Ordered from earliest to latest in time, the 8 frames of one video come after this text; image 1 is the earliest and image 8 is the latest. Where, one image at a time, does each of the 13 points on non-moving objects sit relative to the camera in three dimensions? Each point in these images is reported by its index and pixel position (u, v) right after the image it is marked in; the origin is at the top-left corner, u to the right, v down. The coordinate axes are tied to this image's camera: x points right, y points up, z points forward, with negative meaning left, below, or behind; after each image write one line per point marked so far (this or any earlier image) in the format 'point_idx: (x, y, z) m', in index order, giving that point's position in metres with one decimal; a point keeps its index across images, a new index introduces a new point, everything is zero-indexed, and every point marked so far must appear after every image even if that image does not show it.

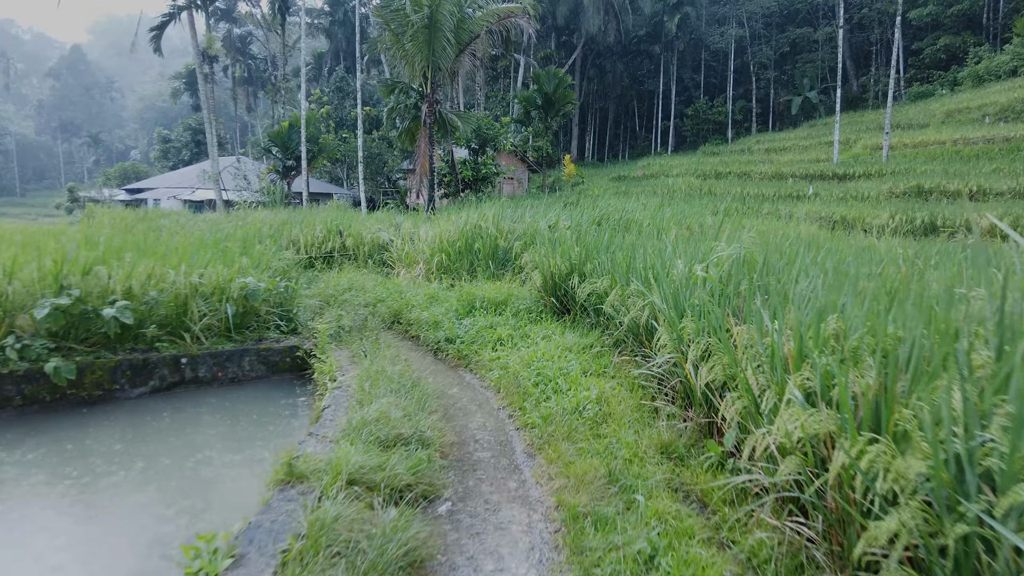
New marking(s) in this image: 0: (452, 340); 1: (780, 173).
0: (-0.4, -0.4, +4.6) m
1: (+7.8, +3.3, +18.8) m
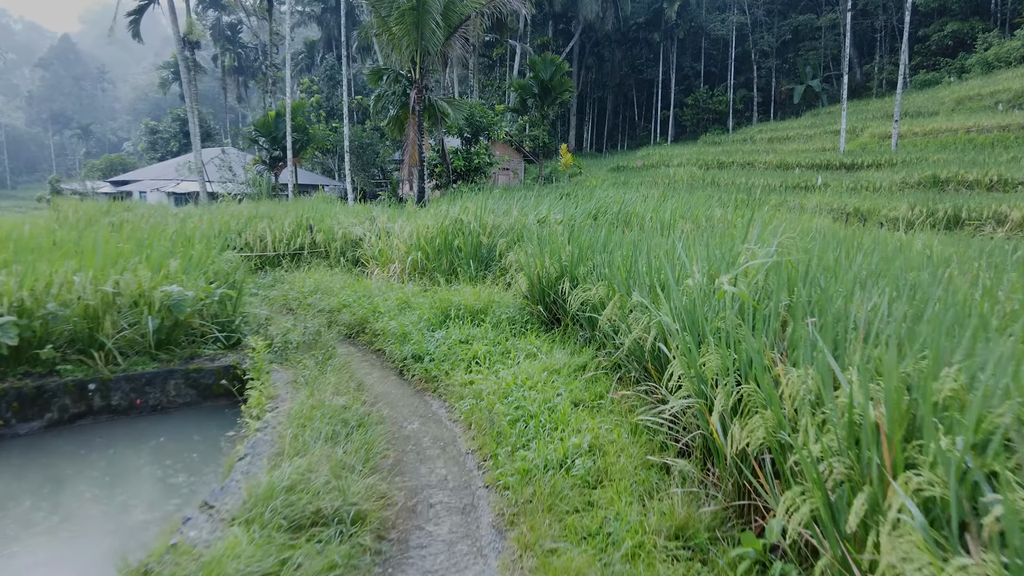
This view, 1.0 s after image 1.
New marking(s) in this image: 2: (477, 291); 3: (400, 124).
0: (-0.5, -0.4, +3.9) m
1: (+7.6, +3.5, +18.1) m
2: (-0.2, 0.0, +4.7) m
3: (-2.6, +3.7, +15.1) m
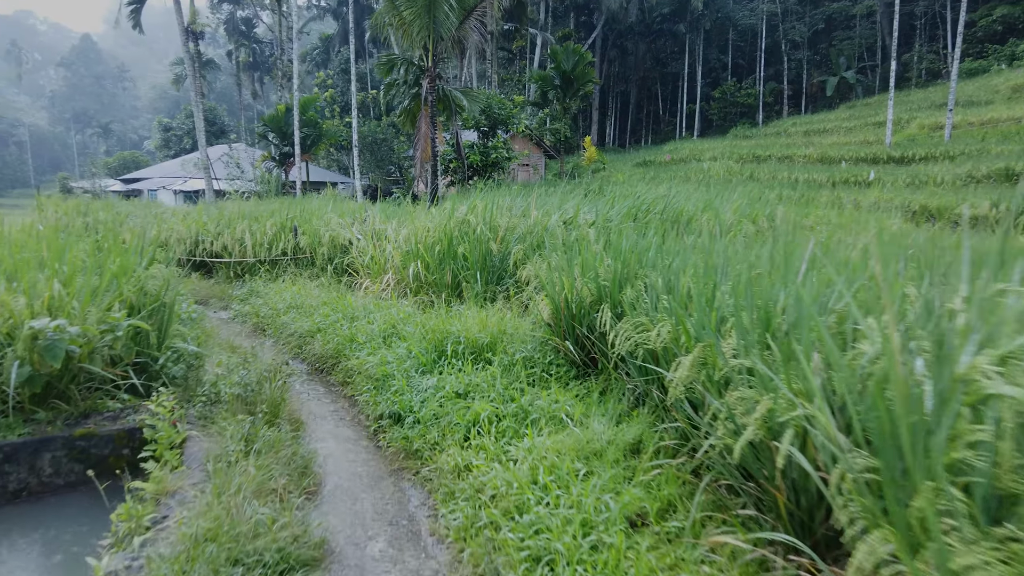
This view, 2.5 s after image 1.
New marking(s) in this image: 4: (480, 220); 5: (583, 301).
0: (-0.5, -0.5, +2.8) m
1: (+8.1, +3.4, +16.7) m
2: (-0.1, -0.1, +3.6) m
3: (-2.2, +3.7, +14.0) m
4: (-0.2, +0.5, +4.5) m
5: (+0.3, -0.1, +2.9) m
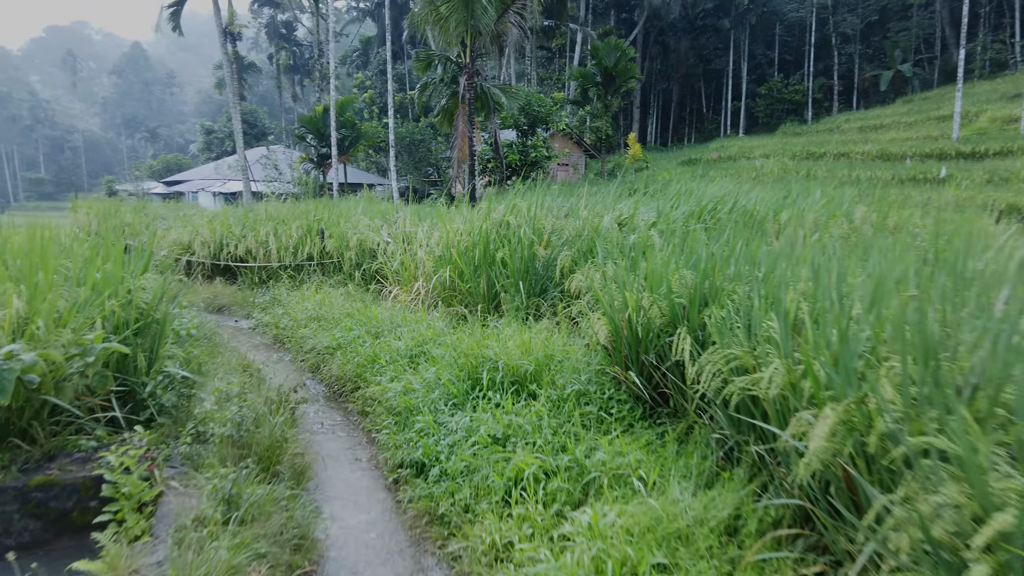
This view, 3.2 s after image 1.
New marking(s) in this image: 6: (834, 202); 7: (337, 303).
0: (-0.3, -0.6, +2.3) m
1: (+9.1, +3.3, +15.7) m
2: (+0.1, -0.2, +3.1) m
3: (-1.3, +3.6, +13.5) m
4: (+0.1, +0.4, +4.0) m
5: (+0.5, -0.1, +2.4) m
6: (+2.8, +0.8, +5.7) m
7: (-1.2, -0.1, +4.6) m
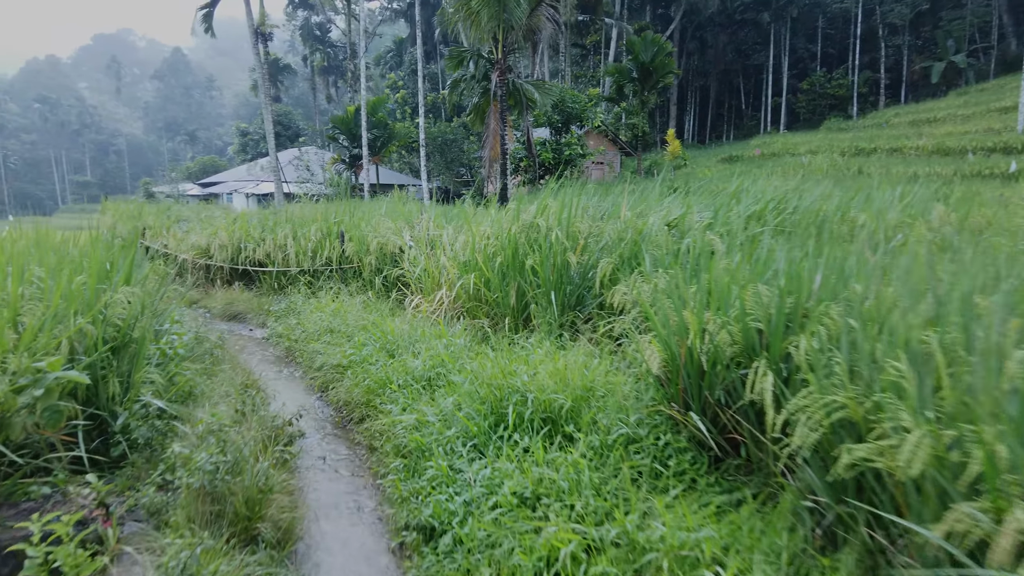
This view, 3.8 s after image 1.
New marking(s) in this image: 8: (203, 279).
0: (-0.2, -0.7, +1.8) m
1: (+9.9, +3.2, +14.7) m
2: (+0.2, -0.3, +2.6) m
3: (-0.6, +3.5, +13.1) m
4: (+0.2, +0.4, +3.5) m
5: (+0.6, -0.2, +1.9) m
6: (+3.1, +0.7, +5.1) m
7: (-1.0, -0.2, +4.3) m
8: (-3.1, +0.1, +6.5) m
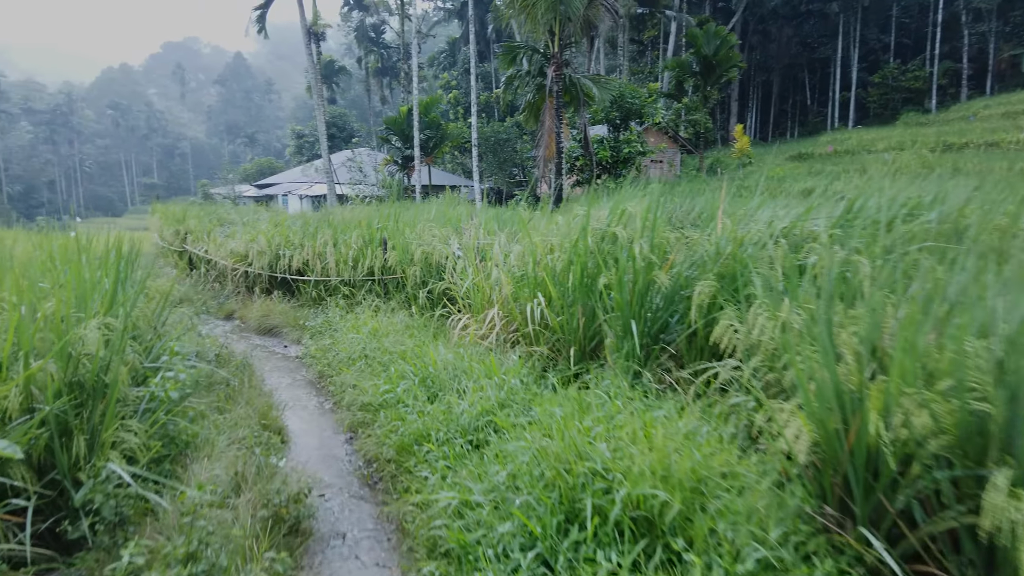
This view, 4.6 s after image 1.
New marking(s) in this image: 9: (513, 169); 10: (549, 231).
0: (-0.1, -0.8, +1.2) m
1: (+11.0, +3.0, +13.3) m
2: (+0.4, -0.4, +2.0) m
3: (+0.4, +3.4, +12.5) m
4: (+0.5, +0.2, +2.9) m
5: (+0.8, -0.3, +1.2) m
6: (+3.5, +0.6, +4.2) m
7: (-0.7, -0.3, +3.7) m
8: (-2.5, 0.0, +6.1) m
9: (0.0, +3.5, +19.2) m
10: (+0.2, +0.3, +3.5) m
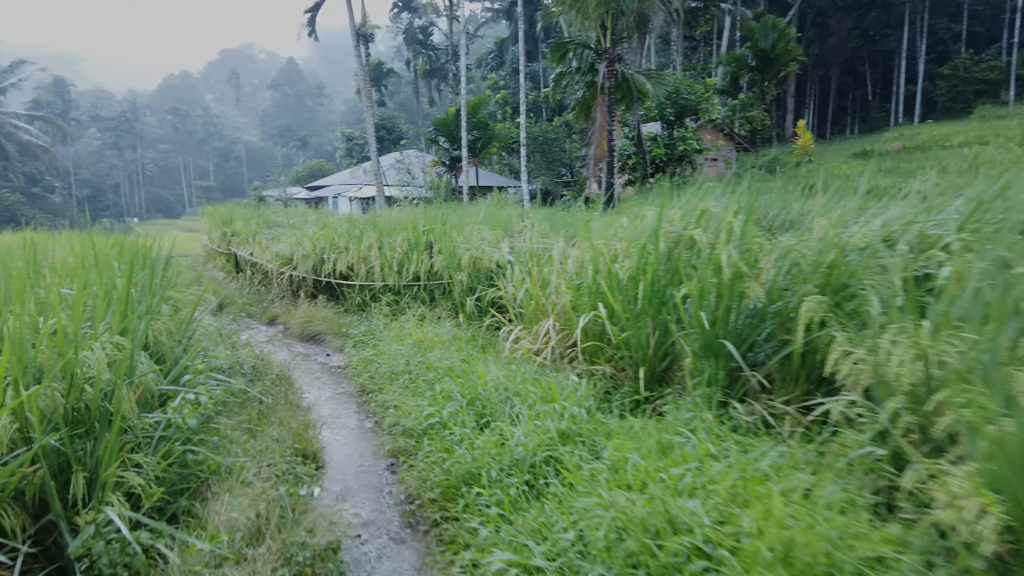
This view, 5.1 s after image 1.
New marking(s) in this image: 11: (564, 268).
0: (+0.1, -0.8, +0.9) m
1: (+12.0, +2.9, +12.2) m
2: (+0.6, -0.4, +1.6) m
3: (+1.4, +3.4, +12.2) m
4: (+0.8, +0.2, +2.5) m
5: (+0.9, -0.3, +0.8) m
6: (+3.8, +0.5, +3.6) m
7: (-0.4, -0.3, +3.4) m
8: (-2.1, 0.0, +5.9) m
9: (+1.4, +3.5, +18.8) m
10: (+0.5, +0.3, +3.1) m
11: (+0.2, +0.1, +3.3) m
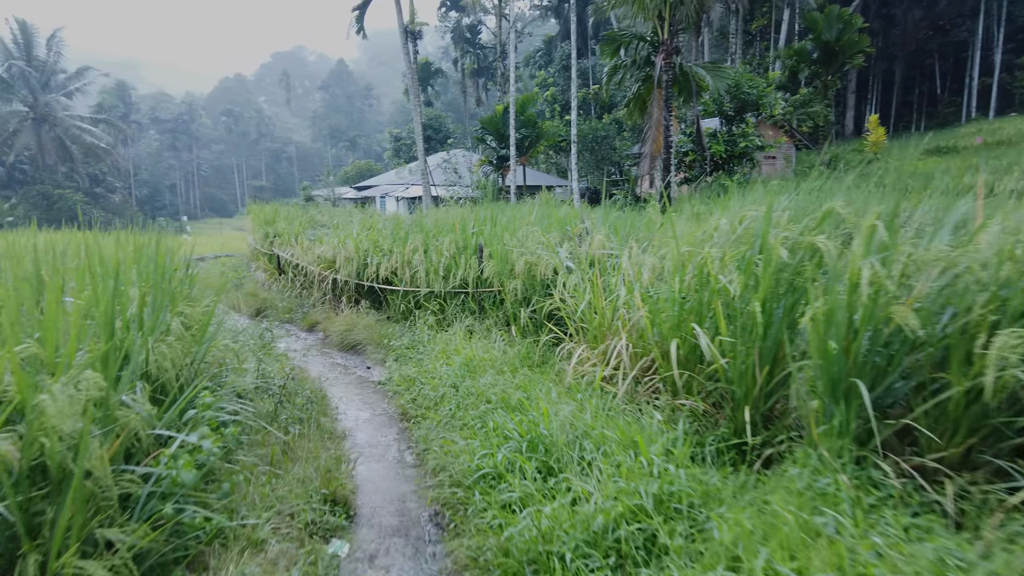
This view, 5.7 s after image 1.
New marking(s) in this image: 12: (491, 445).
0: (+0.2, -0.9, +0.4) m
1: (+12.9, +2.8, +10.9) m
2: (+0.8, -0.5, +1.1) m
3: (+2.3, +3.3, +11.6) m
4: (+1.0, +0.1, +2.0) m
5: (+1.0, -0.4, +0.3) m
6: (+4.1, +0.4, +2.9) m
7: (-0.1, -0.4, +3.0) m
8: (-1.6, -0.1, +5.6) m
9: (+2.8, +3.4, +18.3) m
10: (+0.7, +0.2, +2.7) m
11: (+0.5, +0.1, +2.8) m
12: (-0.1, -0.5, +2.2) m
